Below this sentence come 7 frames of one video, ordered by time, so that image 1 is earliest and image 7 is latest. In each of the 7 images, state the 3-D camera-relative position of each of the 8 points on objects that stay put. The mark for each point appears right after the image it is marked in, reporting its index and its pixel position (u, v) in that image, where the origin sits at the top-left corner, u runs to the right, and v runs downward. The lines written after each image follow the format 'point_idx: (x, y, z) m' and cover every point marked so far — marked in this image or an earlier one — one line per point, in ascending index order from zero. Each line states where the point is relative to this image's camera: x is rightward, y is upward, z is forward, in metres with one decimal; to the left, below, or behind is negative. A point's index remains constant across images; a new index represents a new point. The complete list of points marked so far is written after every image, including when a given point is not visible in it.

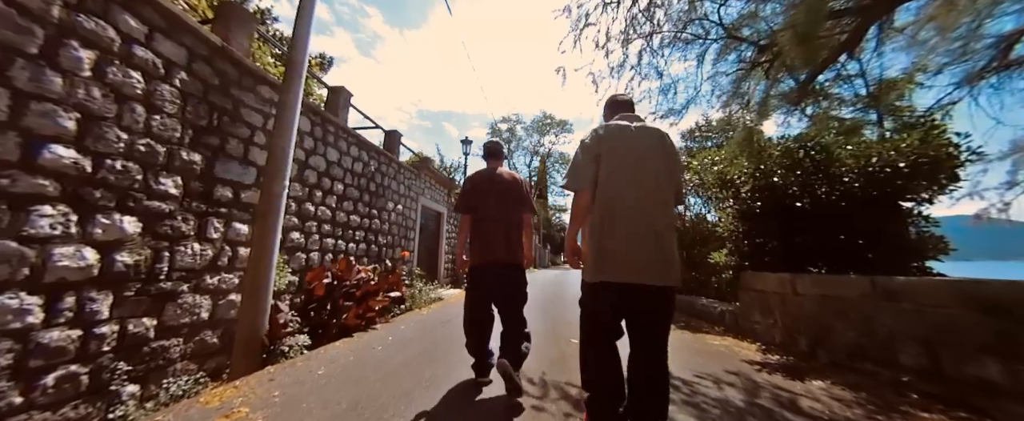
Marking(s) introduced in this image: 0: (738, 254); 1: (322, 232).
0: (+3.1, -0.6, +4.3) m
1: (-2.6, -0.3, +4.4) m
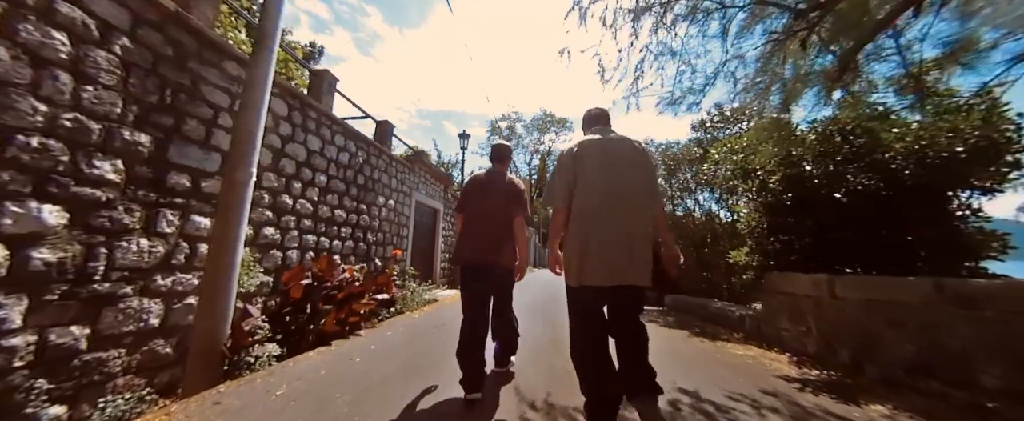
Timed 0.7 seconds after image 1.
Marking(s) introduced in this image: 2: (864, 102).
0: (+3.0, -0.5, +3.9) m
1: (-2.7, -0.2, +4.0) m
2: (+3.3, +1.0, +3.0) m
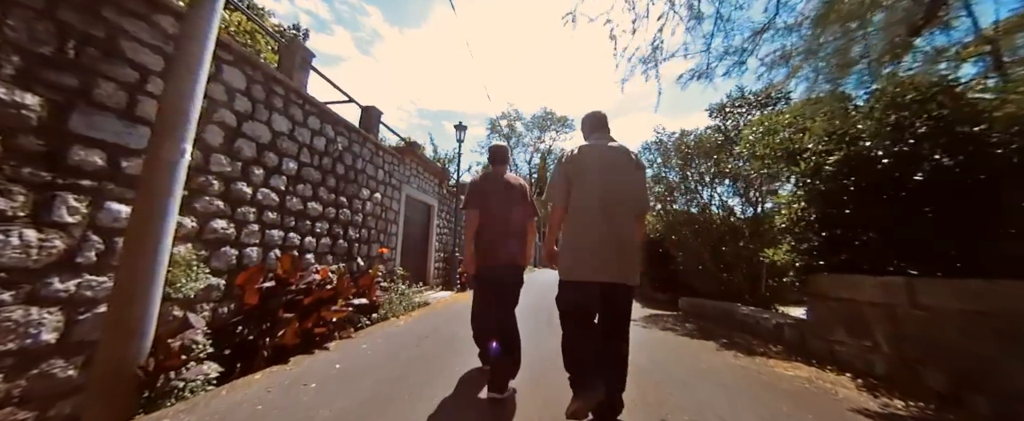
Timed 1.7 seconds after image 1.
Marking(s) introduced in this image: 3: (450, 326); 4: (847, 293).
0: (+3.0, -0.4, +3.3) m
1: (-2.7, -0.1, +3.4) m
2: (+3.3, +1.1, +2.5) m
3: (-0.8, -1.6, +4.3) m
4: (+2.9, -0.7, +2.7) m
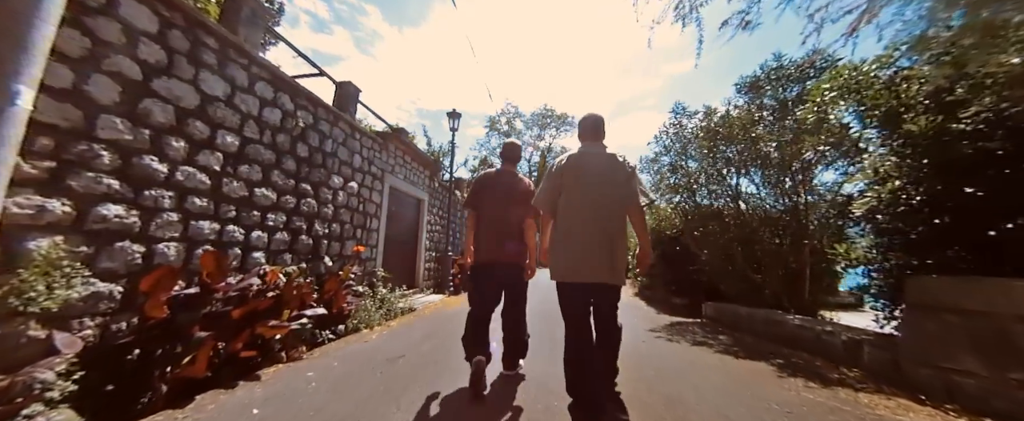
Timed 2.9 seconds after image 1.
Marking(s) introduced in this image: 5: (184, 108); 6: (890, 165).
0: (+3.0, -0.3, +2.5) m
1: (-2.7, 0.0, +2.6) m
2: (+3.3, +1.2, +1.7) m
3: (-0.8, -1.4, +3.5) m
4: (+2.8, -0.6, +1.9) m
5: (-2.7, +0.9, +2.6) m
6: (+2.9, +0.3, +2.6) m
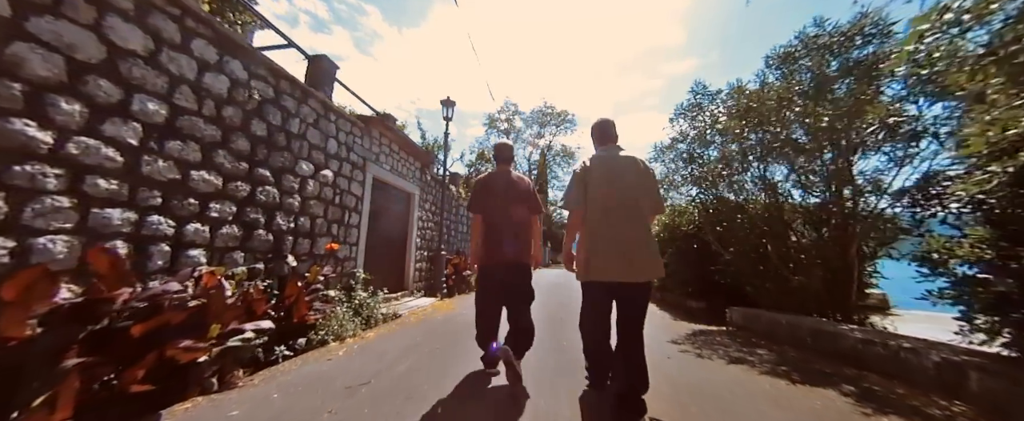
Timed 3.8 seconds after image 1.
0: (+3.0, -0.2, +1.9) m
1: (-2.7, +0.1, +2.0) m
2: (+3.2, +1.4, +1.1) m
3: (-0.9, -1.3, +2.9) m
4: (+2.8, -0.5, +1.3) m
5: (-2.7, +1.0, +2.0) m
6: (+2.9, +0.4, +2.0) m
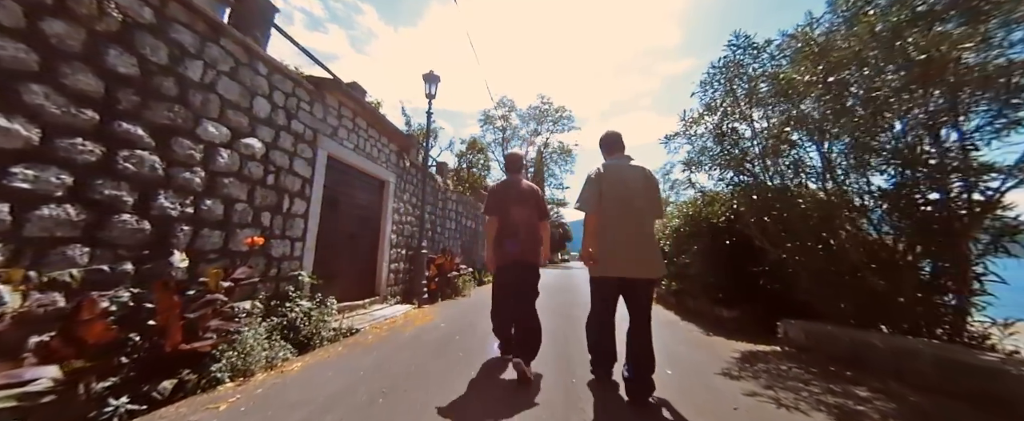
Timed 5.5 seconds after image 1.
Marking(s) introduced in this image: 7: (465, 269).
0: (+2.9, 0.0, +1.0) m
1: (-2.8, +0.3, +1.0) m
2: (+3.2, +1.5, +0.2) m
3: (-1.0, -1.2, +1.9) m
4: (+2.7, -0.3, +0.4) m
5: (-2.8, +1.1, +1.0) m
6: (+2.8, +0.6, +1.0) m
7: (-1.2, -1.5, +7.9) m
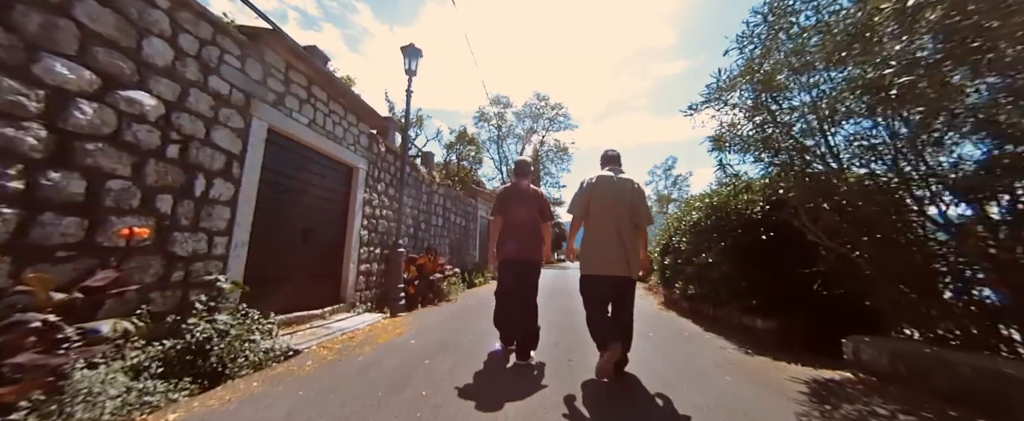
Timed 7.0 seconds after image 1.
0: (+2.8, +0.1, +0.2) m
1: (-2.9, +0.4, +0.2) m
2: (+3.1, +1.7, -0.6) m
3: (-1.0, -1.0, +1.1) m
4: (+2.7, -0.2, -0.4) m
5: (-2.9, +1.3, +0.2) m
6: (+2.7, +0.7, +0.3) m
7: (-1.4, -1.4, +7.2) m
